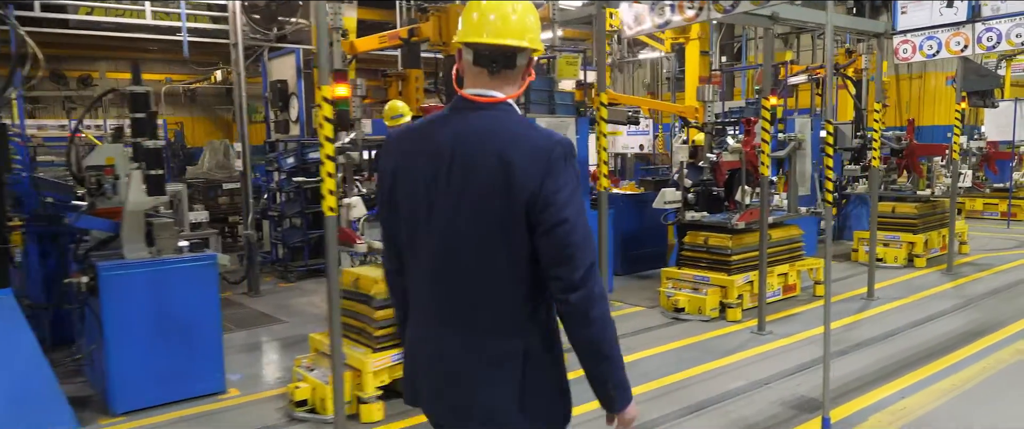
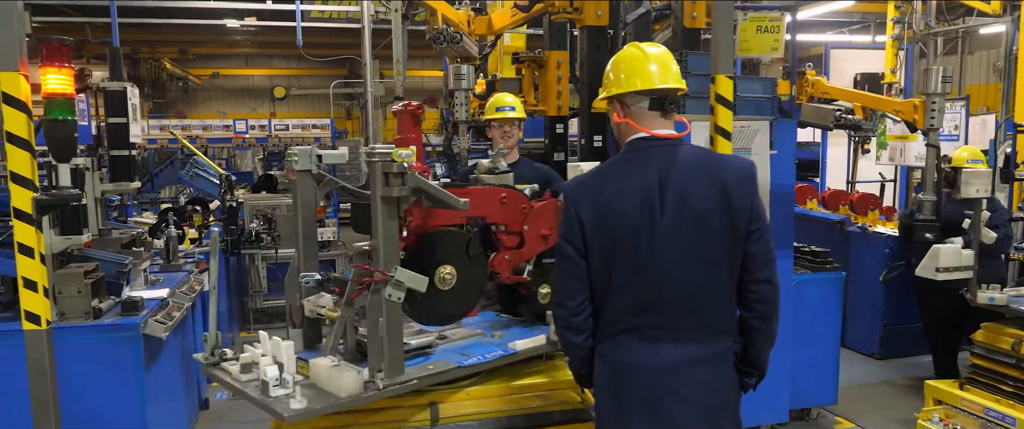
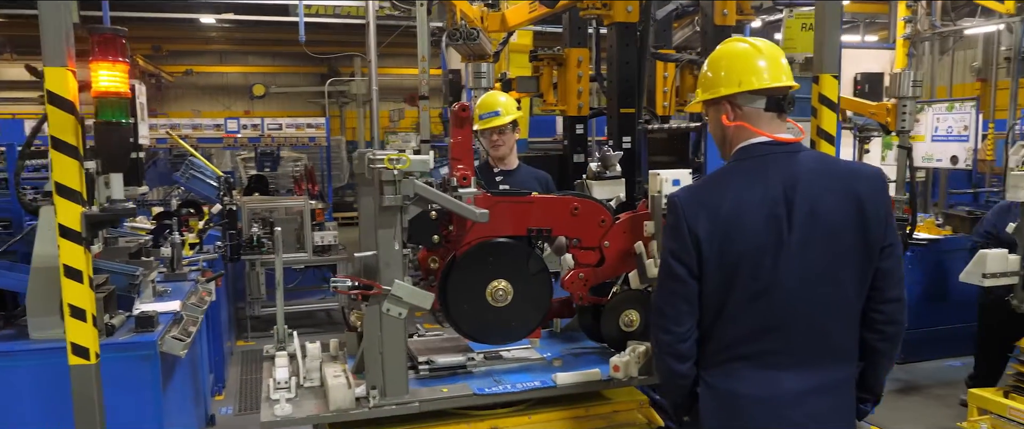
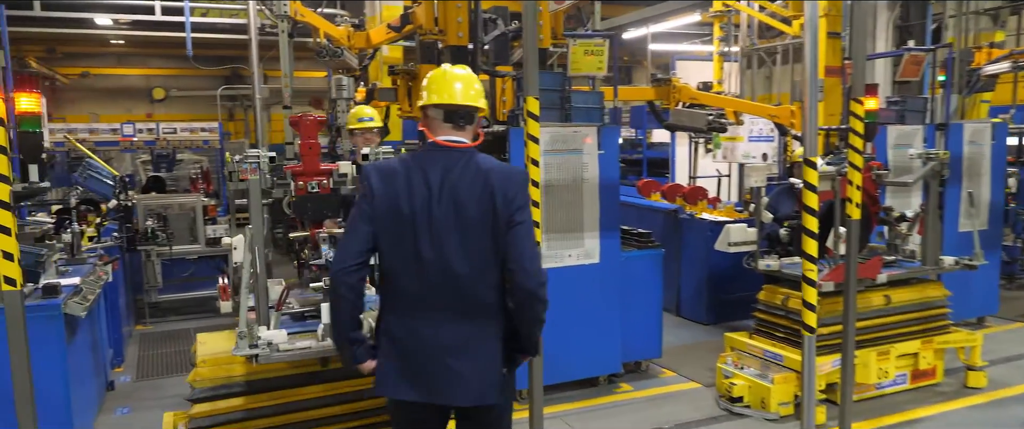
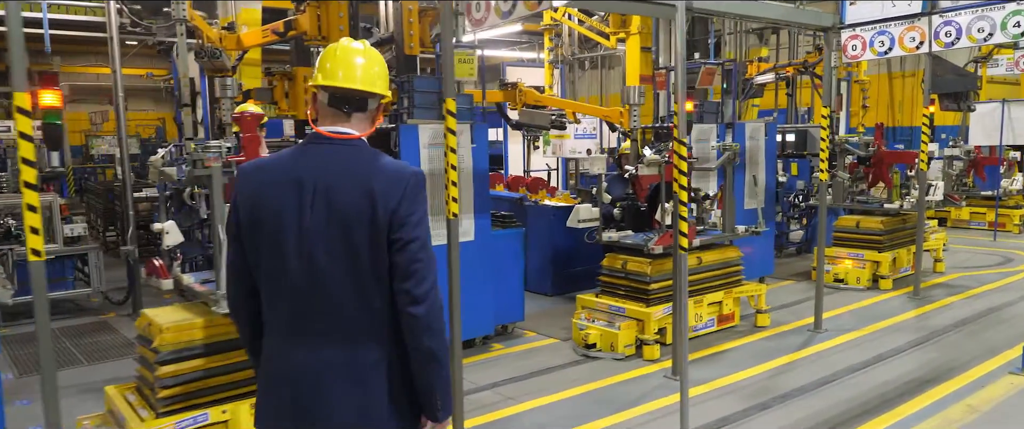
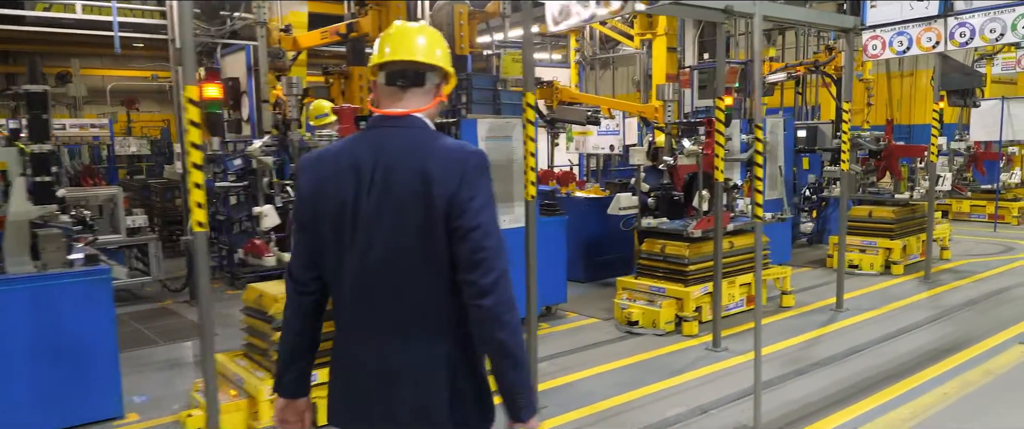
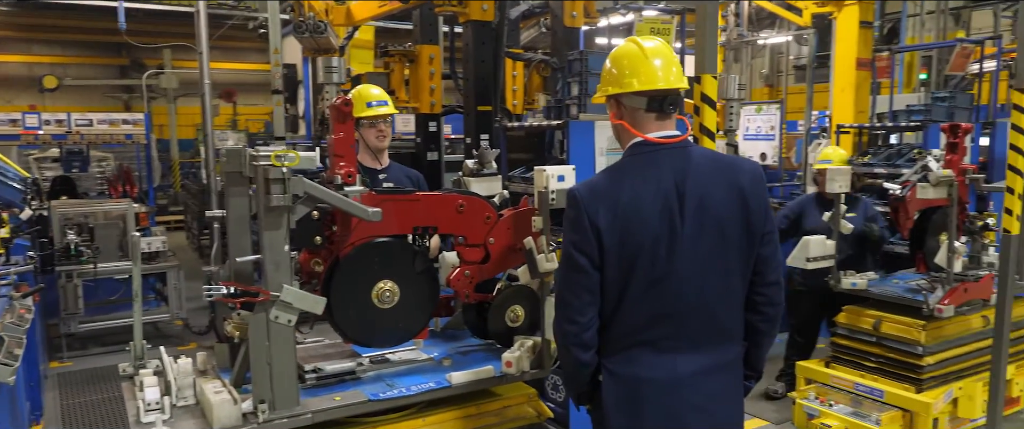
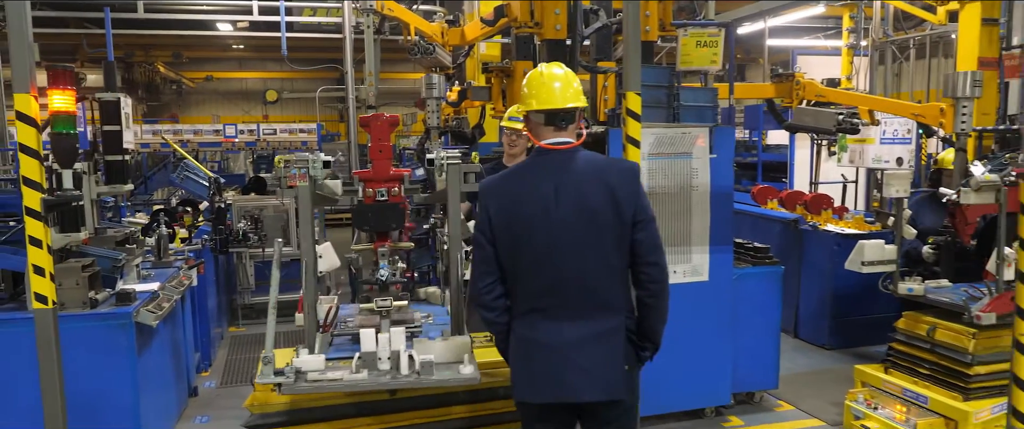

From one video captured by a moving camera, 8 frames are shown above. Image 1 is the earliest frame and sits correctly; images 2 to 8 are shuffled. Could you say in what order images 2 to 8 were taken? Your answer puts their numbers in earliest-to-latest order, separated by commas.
6, 5, 4, 8, 2, 3, 7
